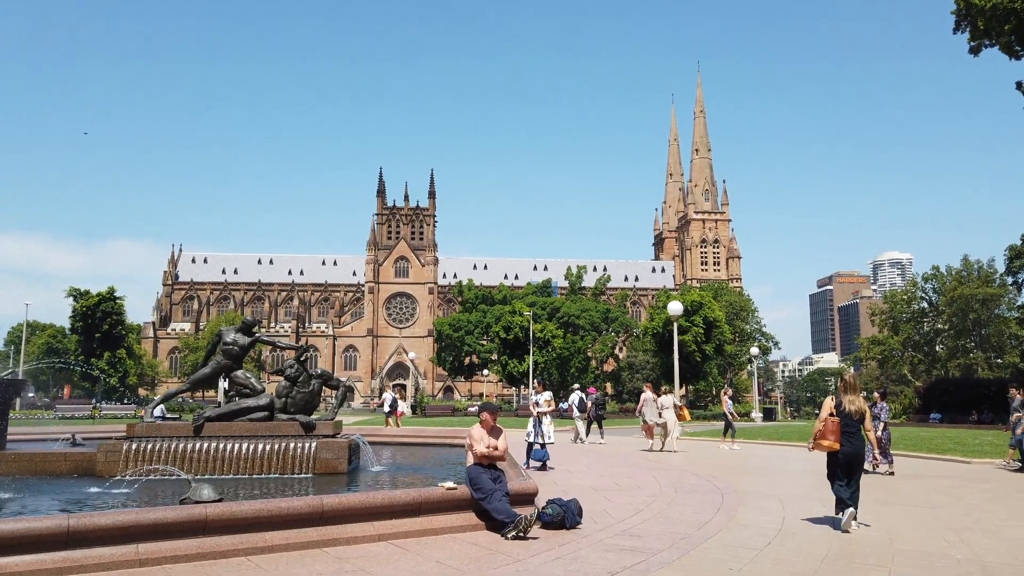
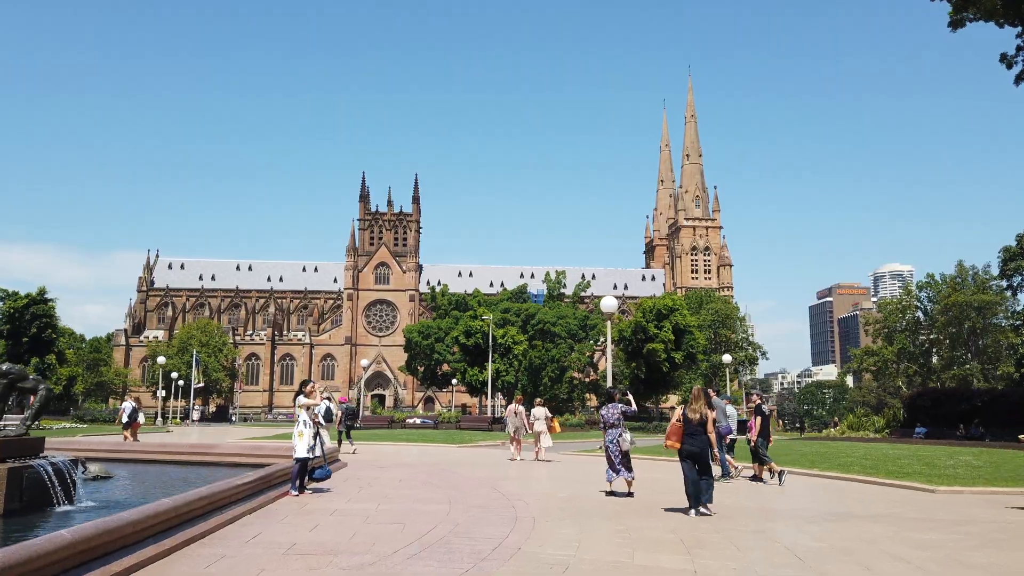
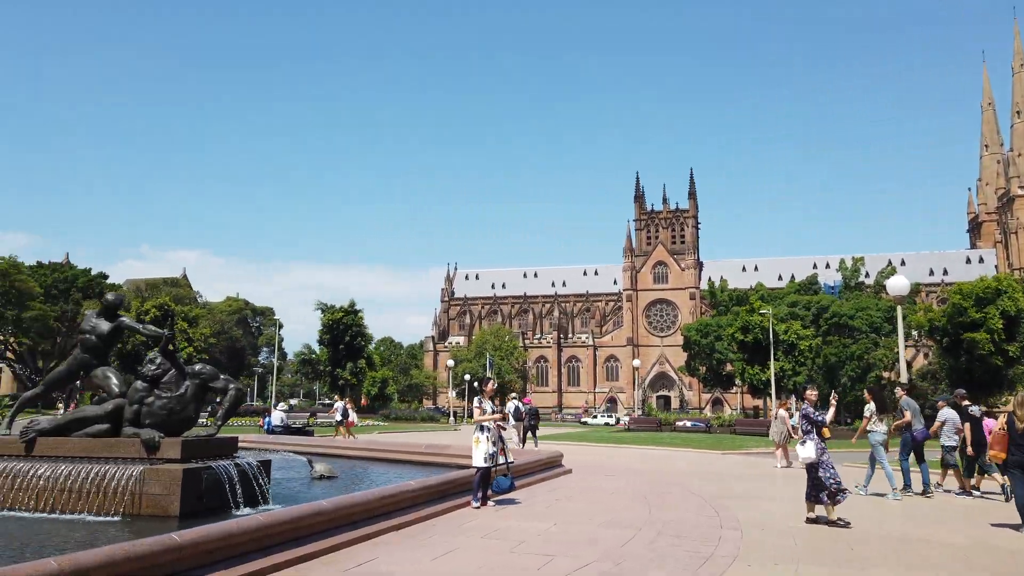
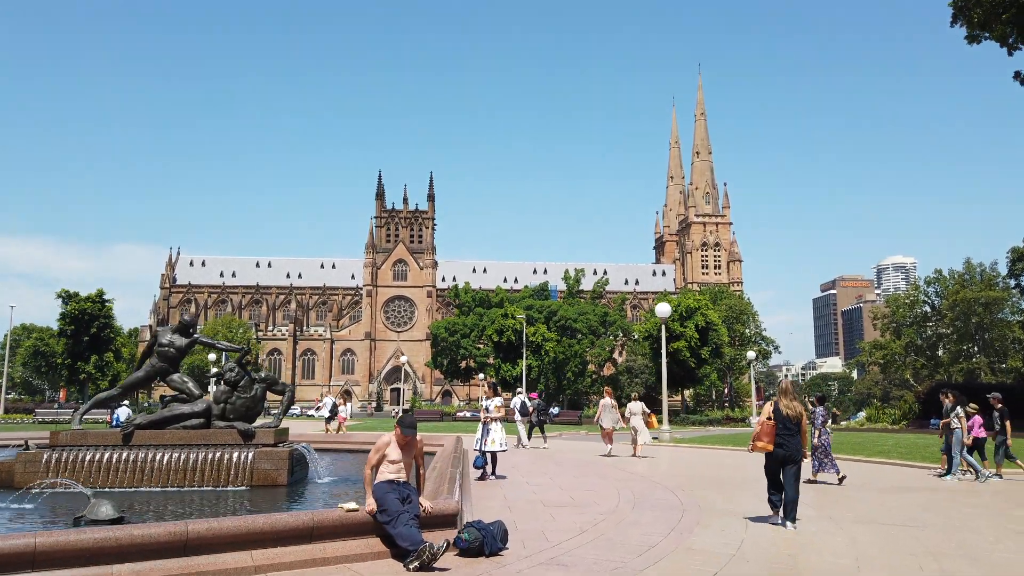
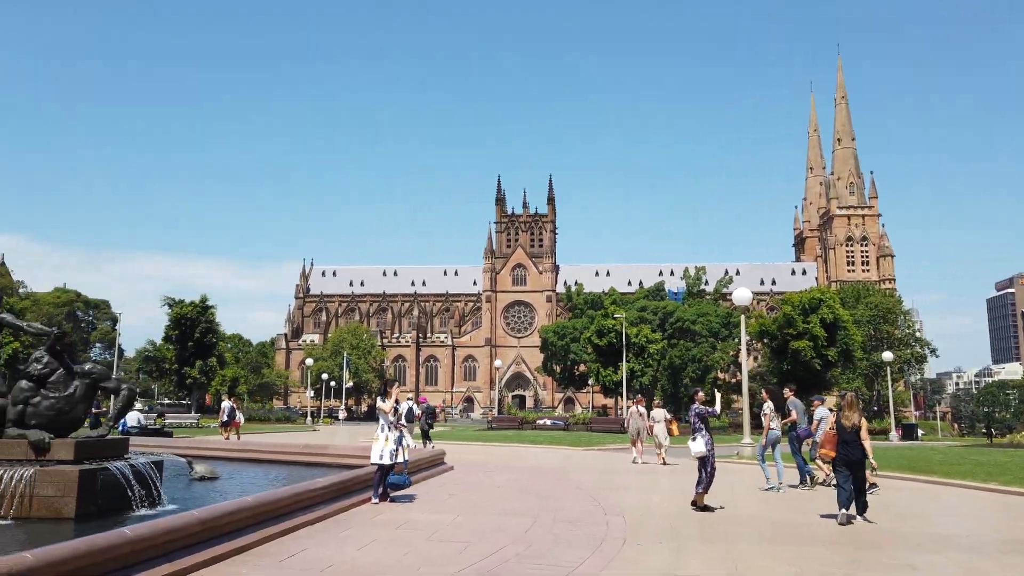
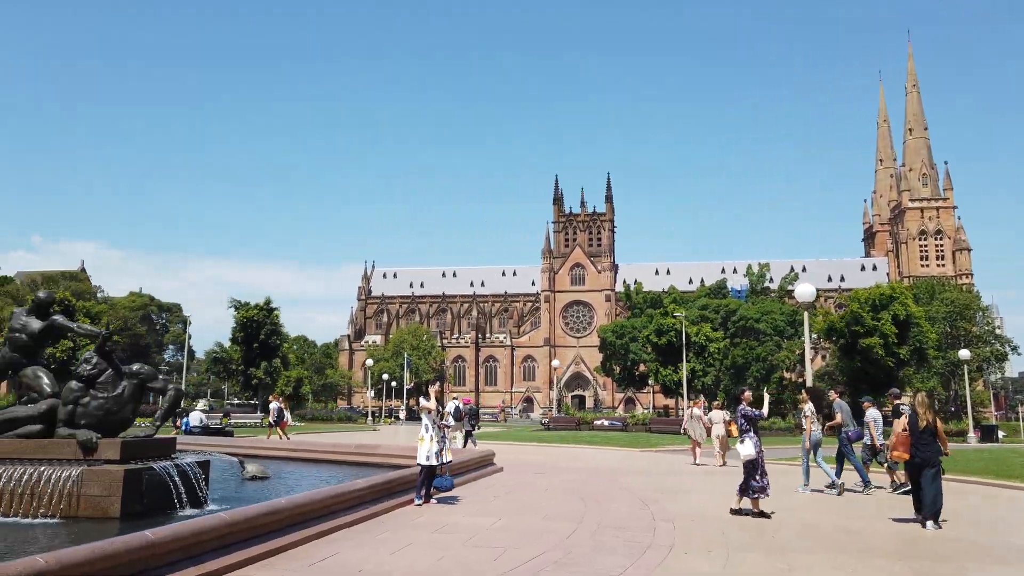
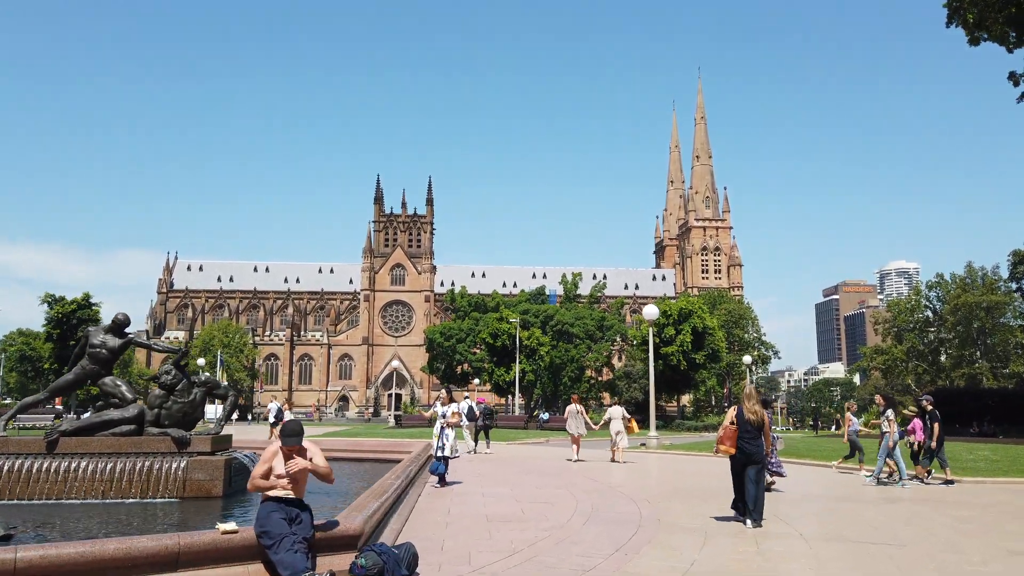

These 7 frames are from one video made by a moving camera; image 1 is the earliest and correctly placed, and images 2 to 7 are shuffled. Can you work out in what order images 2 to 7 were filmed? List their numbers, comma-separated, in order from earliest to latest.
4, 7, 2, 5, 6, 3
